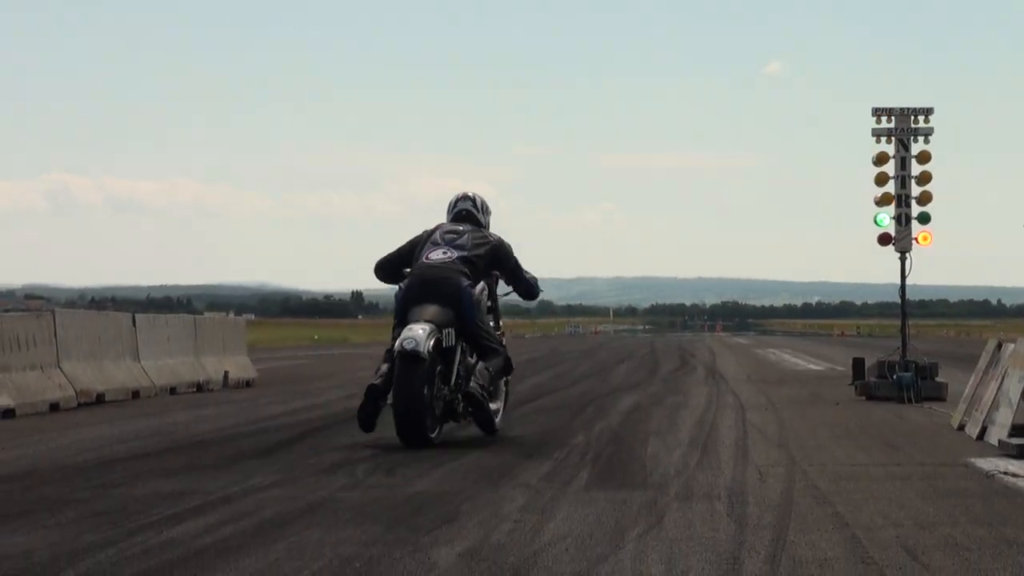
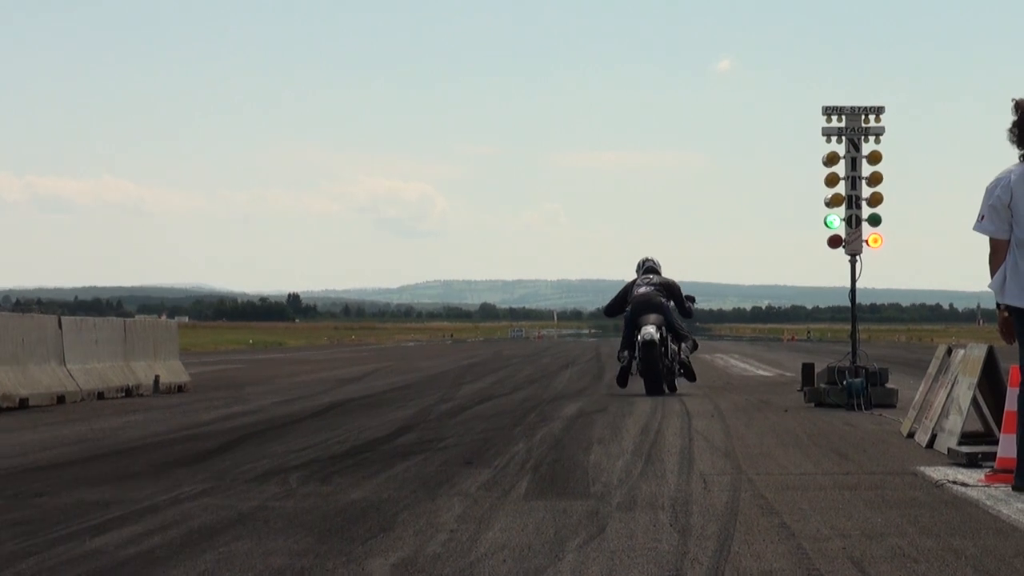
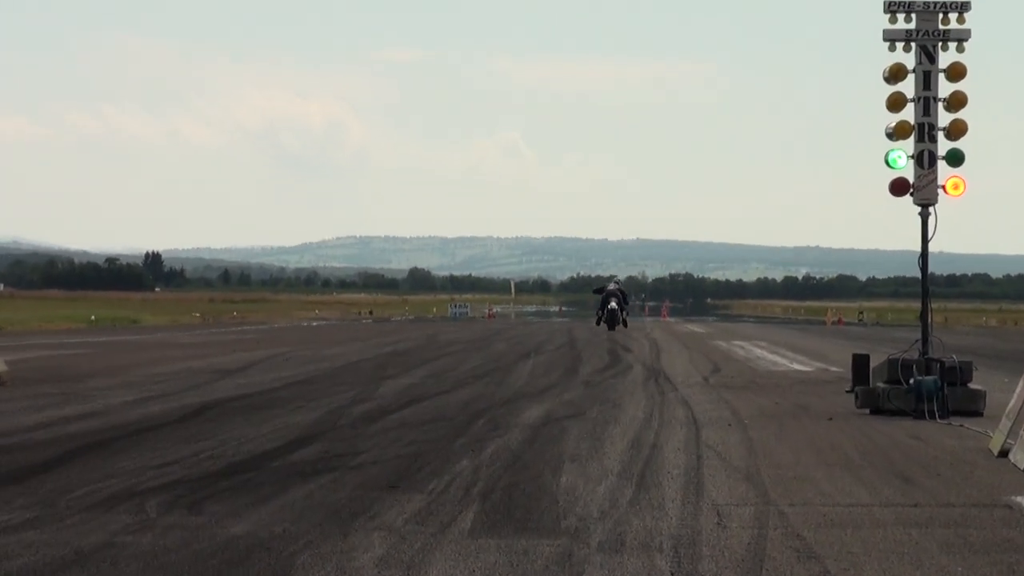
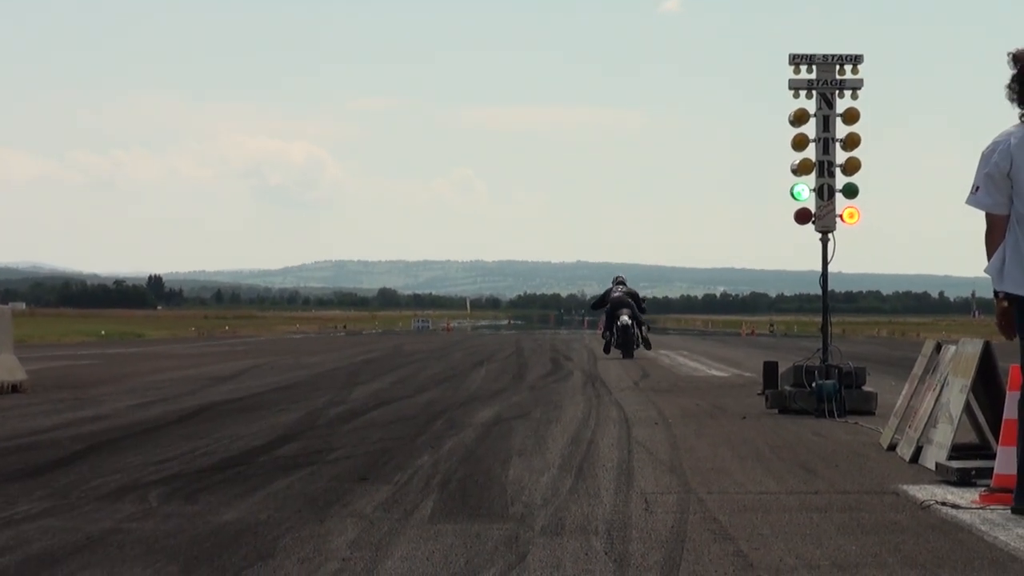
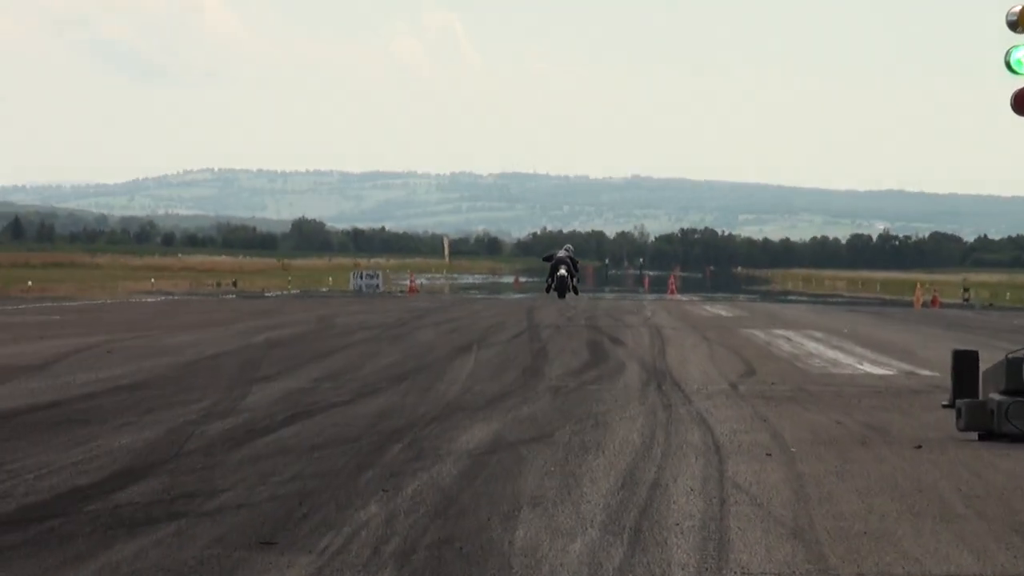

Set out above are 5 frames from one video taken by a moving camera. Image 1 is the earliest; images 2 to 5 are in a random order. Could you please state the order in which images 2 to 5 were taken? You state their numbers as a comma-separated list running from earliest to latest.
2, 4, 3, 5
